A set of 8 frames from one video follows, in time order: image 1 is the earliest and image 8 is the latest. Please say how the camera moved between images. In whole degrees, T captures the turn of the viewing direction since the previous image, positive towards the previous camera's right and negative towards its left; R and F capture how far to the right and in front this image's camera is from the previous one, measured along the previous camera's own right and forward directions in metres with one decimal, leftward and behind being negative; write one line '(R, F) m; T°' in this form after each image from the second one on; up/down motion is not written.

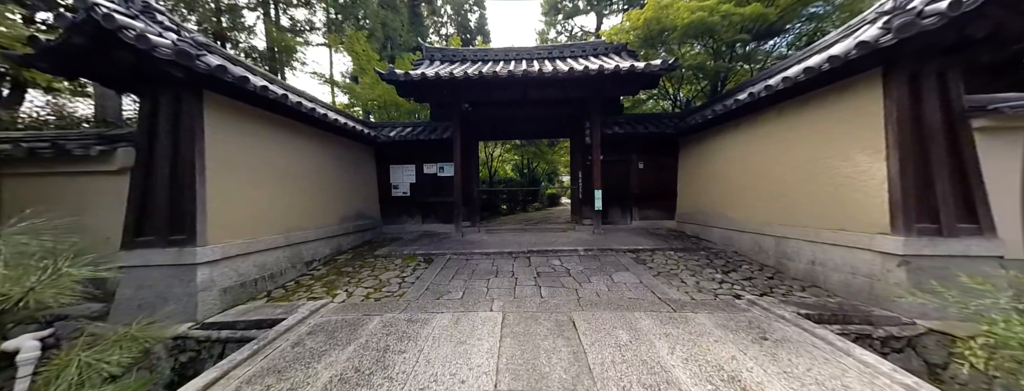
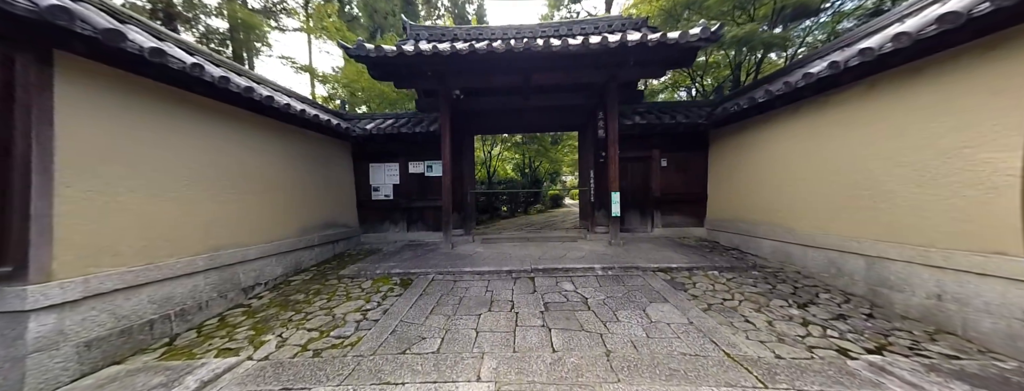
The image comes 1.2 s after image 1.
(0.0, +1.0) m; 0°
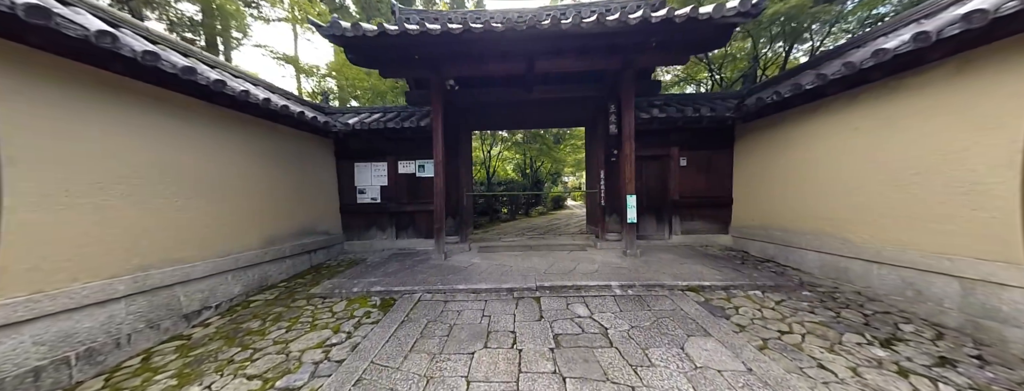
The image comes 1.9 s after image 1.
(0.0, +0.6) m; 0°
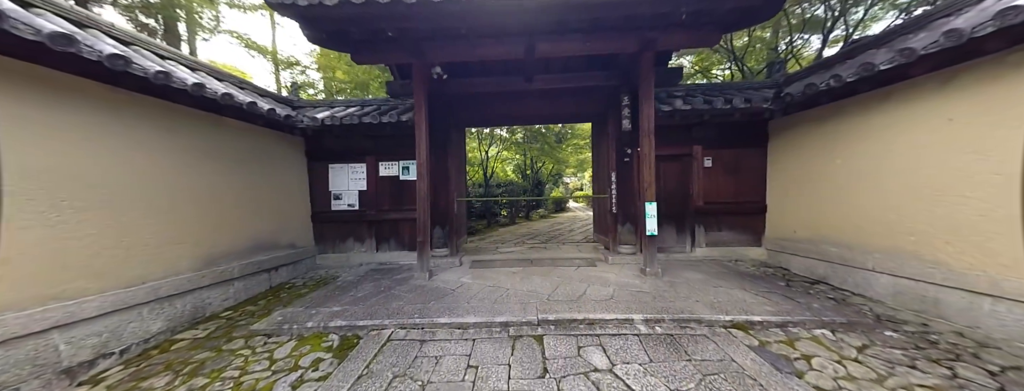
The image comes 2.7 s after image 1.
(+0.1, +0.7) m; 0°
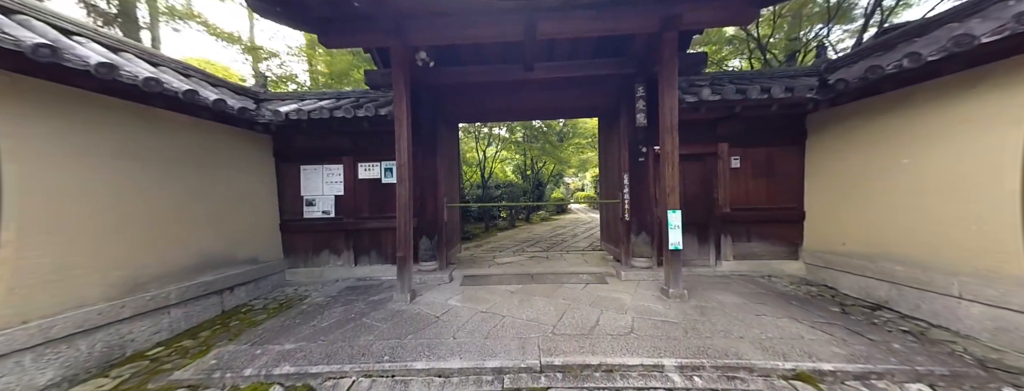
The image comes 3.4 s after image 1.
(0.0, +0.6) m; 0°
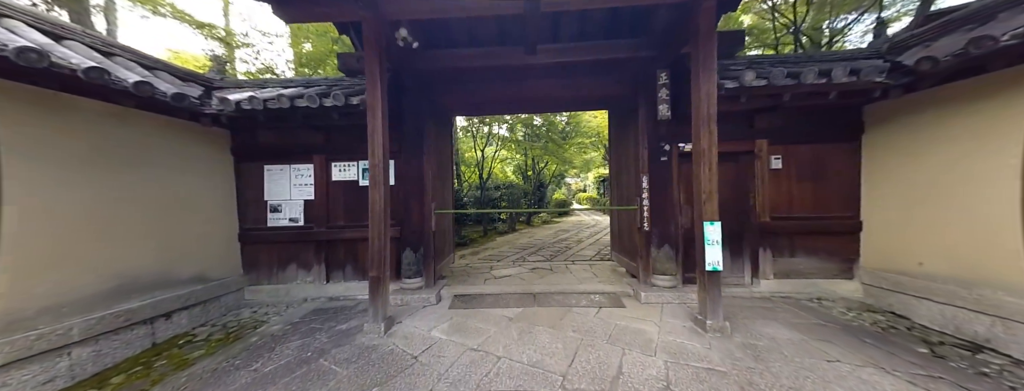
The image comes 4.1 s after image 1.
(0.0, +0.6) m; 0°
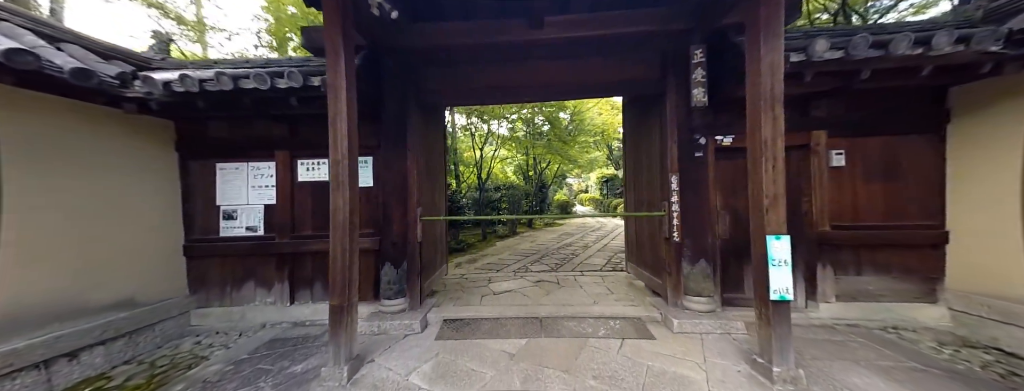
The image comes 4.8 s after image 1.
(0.0, +0.6) m; 0°
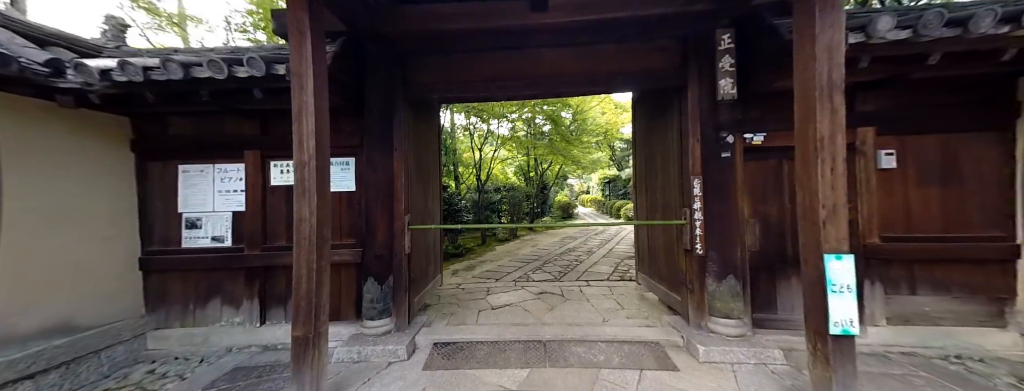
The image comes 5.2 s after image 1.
(0.0, +0.3) m; 0°
